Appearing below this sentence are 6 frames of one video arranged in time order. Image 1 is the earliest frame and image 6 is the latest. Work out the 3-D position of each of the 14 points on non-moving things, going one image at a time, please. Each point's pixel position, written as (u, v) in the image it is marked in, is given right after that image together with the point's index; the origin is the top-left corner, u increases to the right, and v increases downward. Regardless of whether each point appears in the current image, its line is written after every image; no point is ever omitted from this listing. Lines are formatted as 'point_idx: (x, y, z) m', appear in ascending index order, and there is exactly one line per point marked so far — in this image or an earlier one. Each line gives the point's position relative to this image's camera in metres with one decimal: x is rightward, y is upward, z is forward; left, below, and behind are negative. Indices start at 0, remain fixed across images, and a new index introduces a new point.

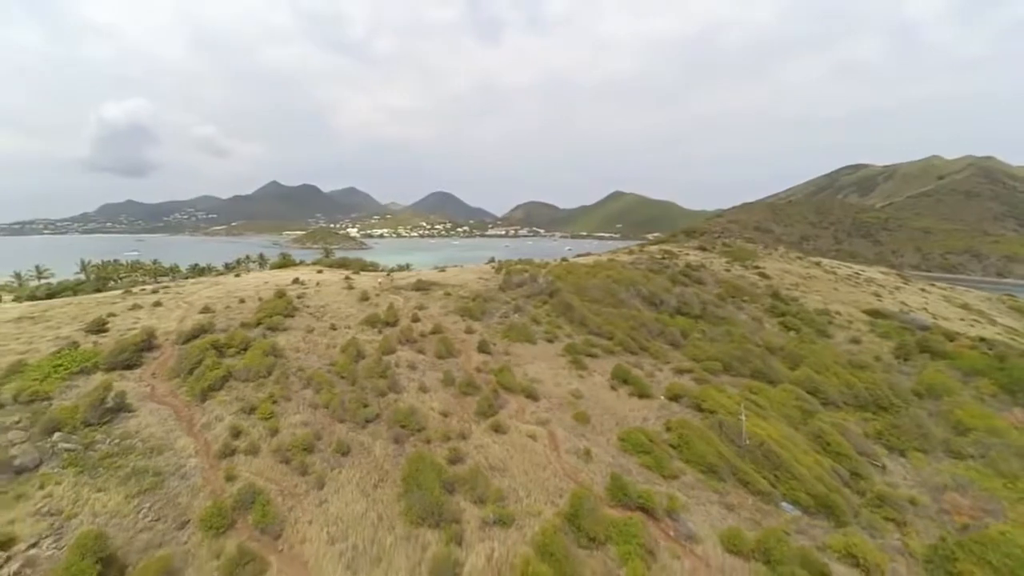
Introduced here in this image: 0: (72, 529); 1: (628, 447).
0: (-10.9, -5.8, +11.8) m
1: (+4.3, -5.9, +17.8) m
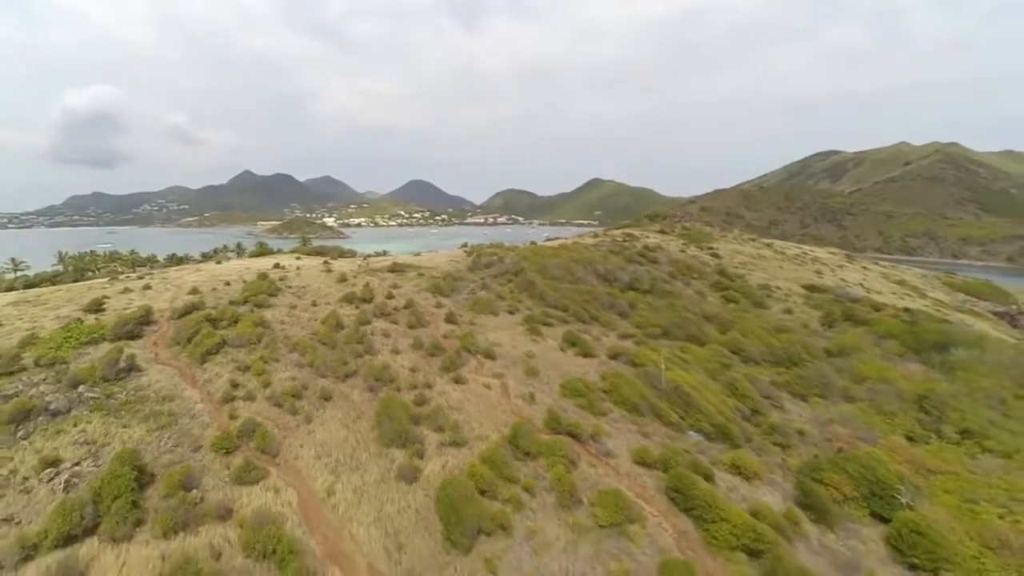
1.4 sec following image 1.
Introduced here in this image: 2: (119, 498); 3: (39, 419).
0: (-12.5, -4.9, +14.8) m
1: (+2.5, -4.6, +21.3) m
2: (-10.3, -5.4, +12.6) m
3: (-16.0, -4.3, +16.2) m
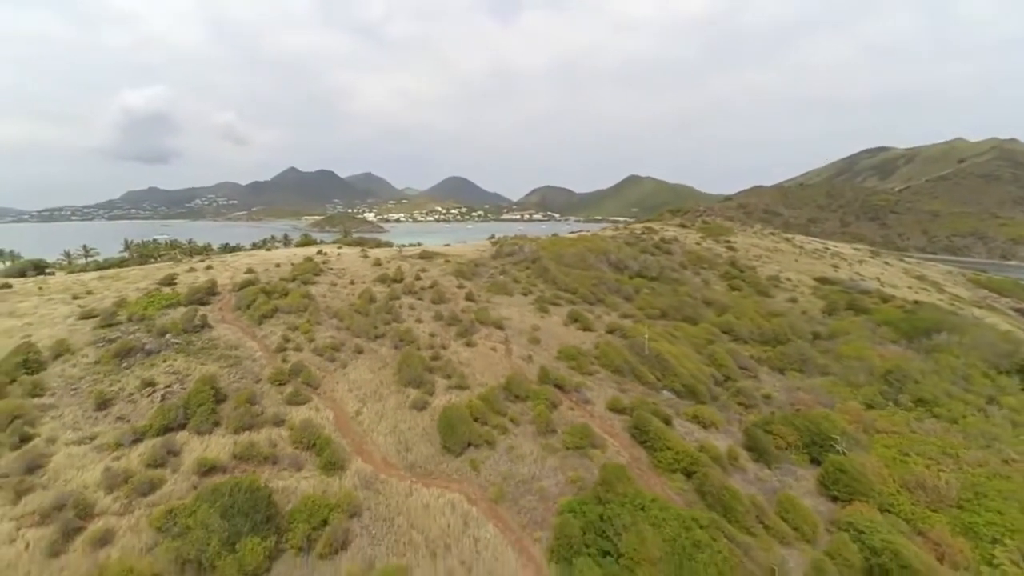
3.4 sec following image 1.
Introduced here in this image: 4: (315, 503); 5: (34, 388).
0: (-12.9, -3.6, +19.3) m
1: (+2.5, -3.5, +24.7) m
2: (-10.9, -4.1, +17.0) m
3: (-16.2, -2.9, +20.9) m
4: (-5.2, -5.6, +12.8) m
5: (-17.6, -3.7, +17.8) m
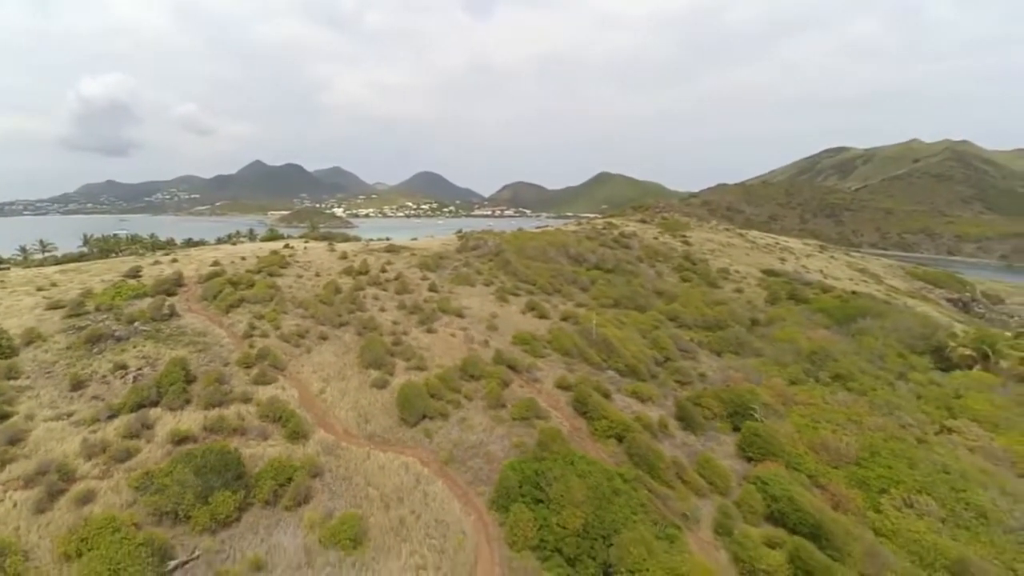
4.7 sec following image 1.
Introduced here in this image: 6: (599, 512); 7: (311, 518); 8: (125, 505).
0: (-14.8, -3.1, +20.3) m
1: (+0.2, -2.9, +26.6) m
2: (-12.7, -3.6, +18.1) m
3: (-18.3, -2.4, +21.7) m
4: (-6.8, -5.2, +14.2) m
5: (-19.4, -3.2, +18.6) m
6: (+2.5, -6.4, +13.7) m
7: (-5.3, -6.0, +12.7) m
8: (-10.0, -5.6, +12.4) m
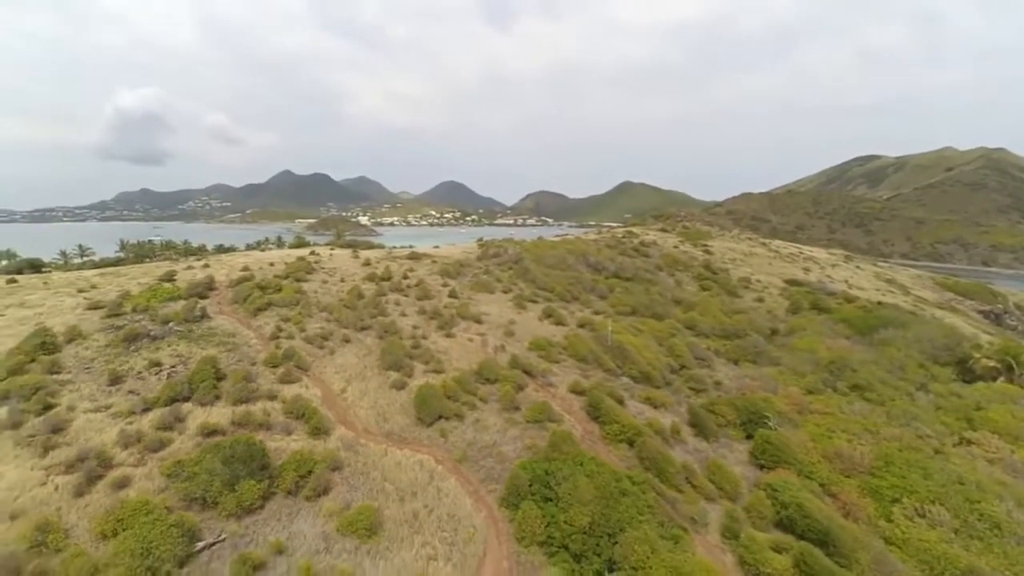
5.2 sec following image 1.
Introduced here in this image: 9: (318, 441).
0: (-14.2, -3.2, +21.4) m
1: (+1.1, -3.2, +27.0) m
2: (-12.2, -3.7, +19.1) m
3: (-17.6, -2.5, +23.0) m
4: (-6.5, -5.2, +15.0) m
5: (-18.9, -3.2, +19.9) m
6: (+2.7, -6.5, +14.0) m
7: (-5.0, -6.1, +13.4) m
8: (-9.8, -5.6, +13.3) m
9: (-6.6, -5.2, +16.4) m
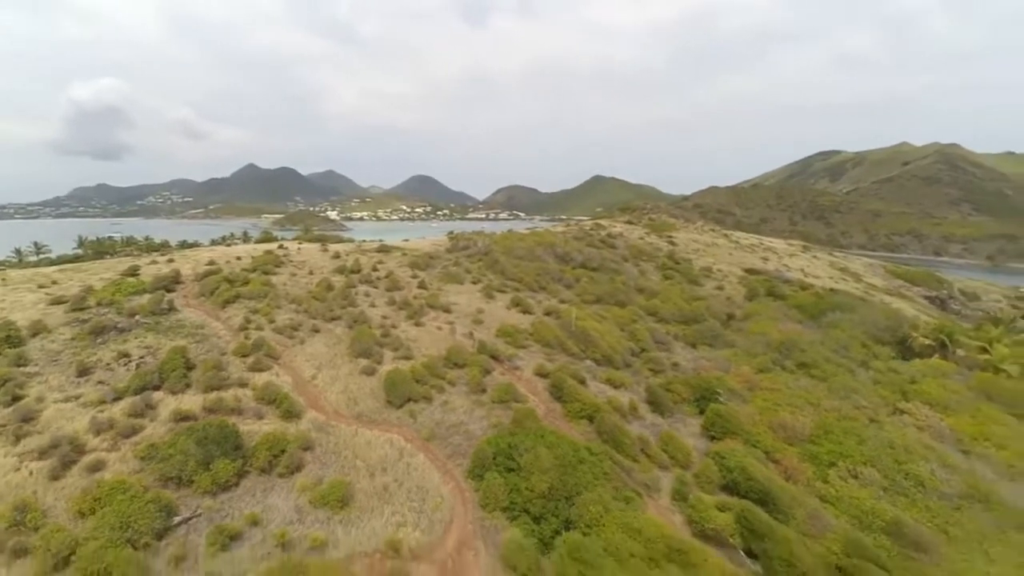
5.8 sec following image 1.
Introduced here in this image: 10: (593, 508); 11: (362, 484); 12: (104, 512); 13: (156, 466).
0: (-15.7, -2.8, +21.6) m
1: (-0.7, -2.6, +28.0) m
2: (-13.6, -3.3, +19.4) m
3: (-19.2, -2.1, +23.0) m
4: (-7.6, -4.8, +15.5) m
5: (-20.3, -2.9, +19.8) m
6: (+1.7, -6.0, +15.1) m
7: (-6.1, -5.7, +14.0) m
8: (-10.8, -5.3, +13.7) m
9: (-7.8, -4.8, +16.9) m
10: (+2.4, -6.4, +14.1) m
11: (-4.5, -5.9, +14.3) m
12: (-10.2, -5.6, +12.1) m
13: (-10.2, -5.1, +13.8) m
